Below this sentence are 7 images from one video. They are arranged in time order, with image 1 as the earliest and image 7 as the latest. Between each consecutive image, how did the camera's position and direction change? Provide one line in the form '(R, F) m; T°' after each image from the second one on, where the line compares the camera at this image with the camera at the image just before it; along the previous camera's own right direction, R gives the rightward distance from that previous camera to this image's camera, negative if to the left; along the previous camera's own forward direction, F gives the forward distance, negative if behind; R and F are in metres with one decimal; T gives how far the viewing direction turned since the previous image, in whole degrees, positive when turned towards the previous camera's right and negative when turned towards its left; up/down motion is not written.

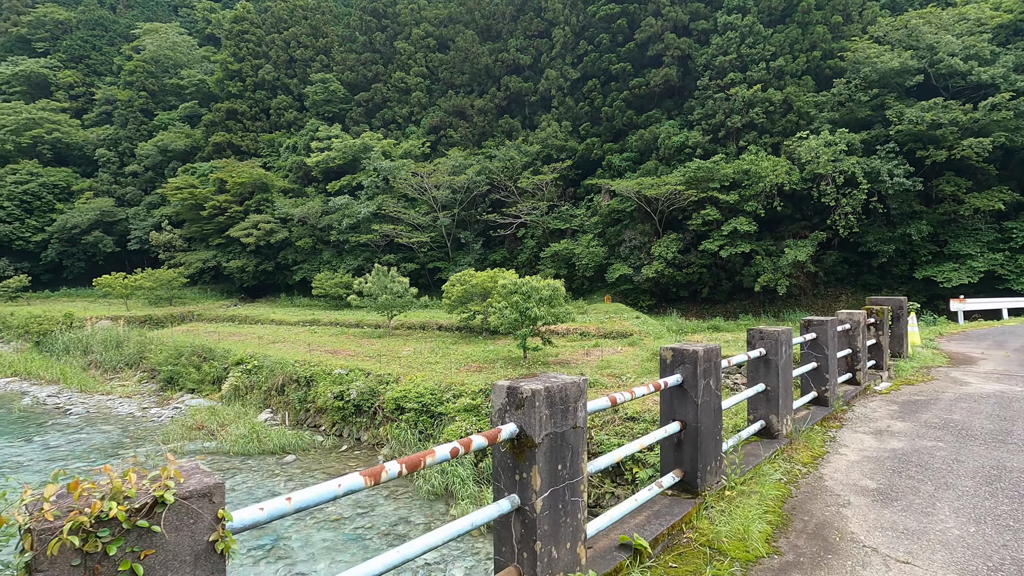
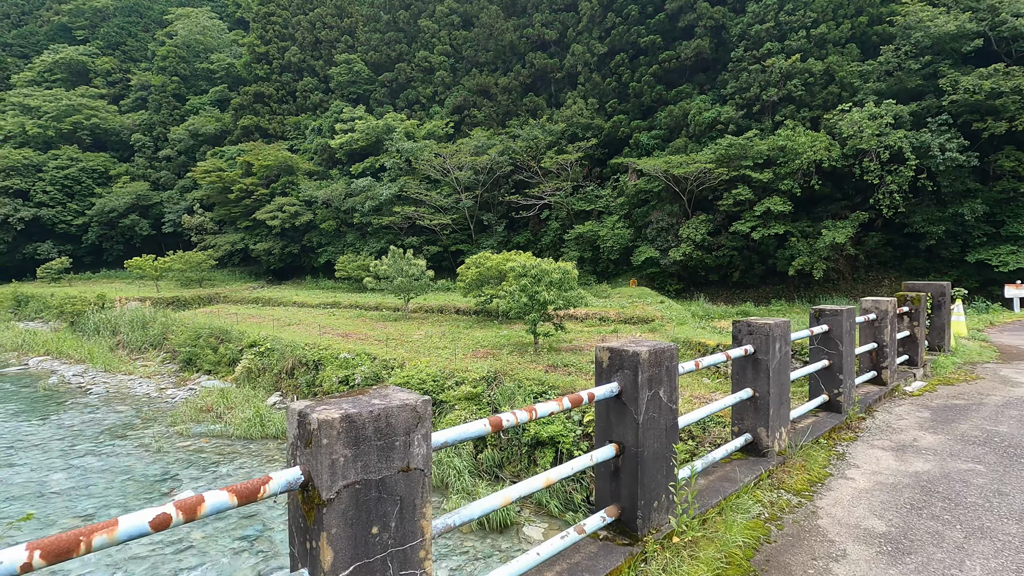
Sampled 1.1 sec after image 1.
(+0.3, +0.4) m; -3°
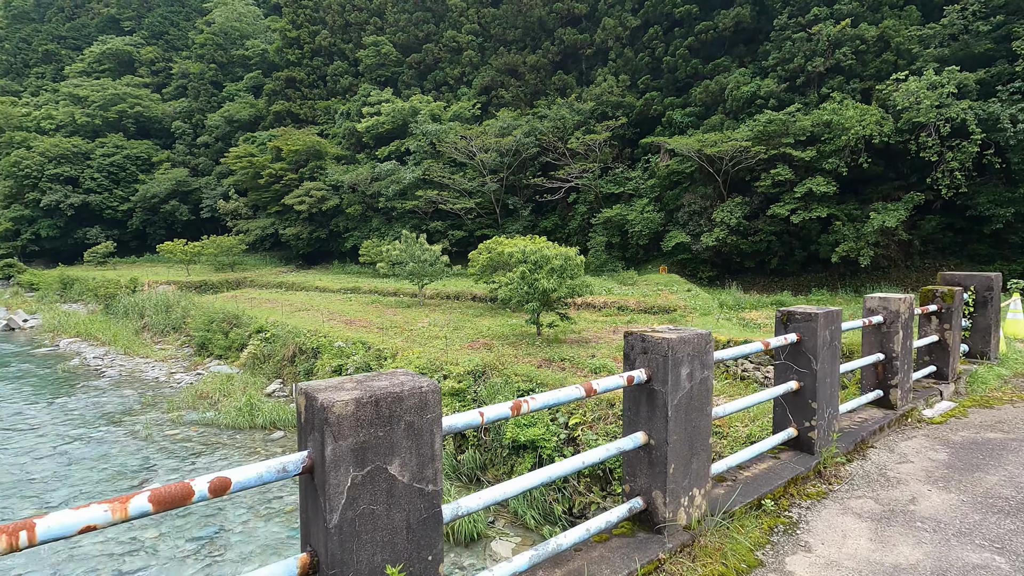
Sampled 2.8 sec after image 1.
(+0.6, +0.5) m; -4°
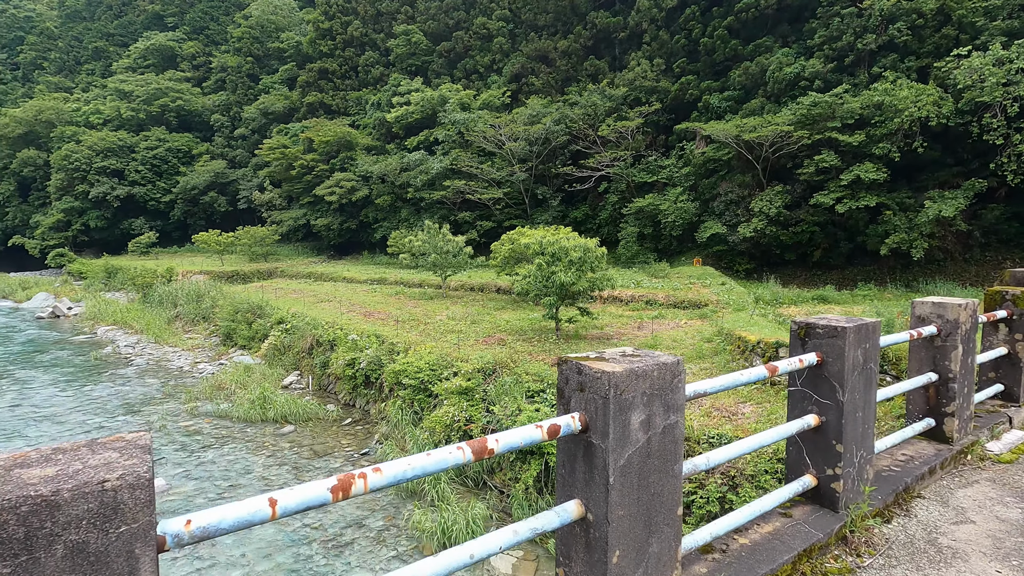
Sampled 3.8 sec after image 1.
(+0.2, +0.3) m; -4°
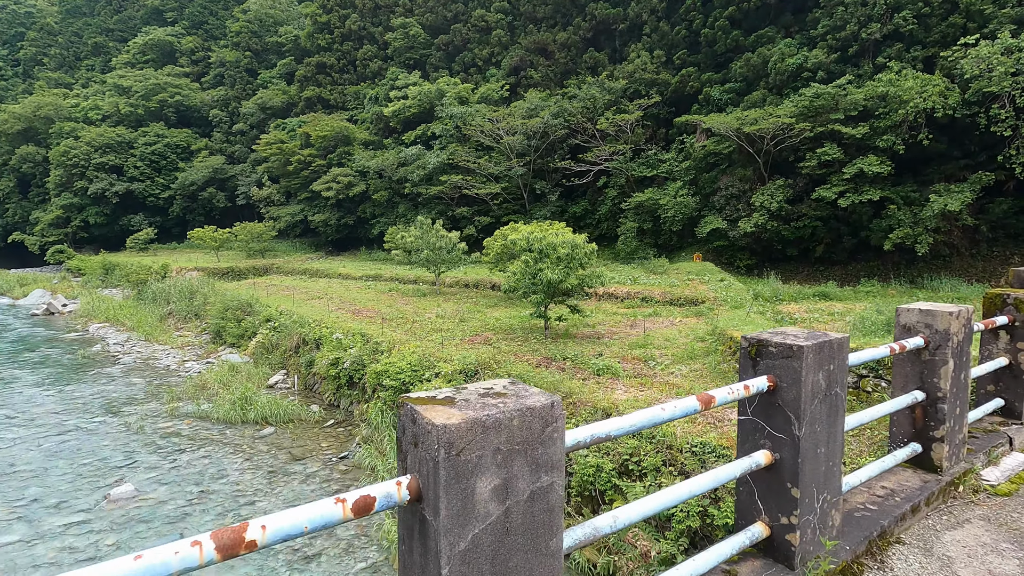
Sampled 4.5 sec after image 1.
(+0.2, +0.2) m; 0°
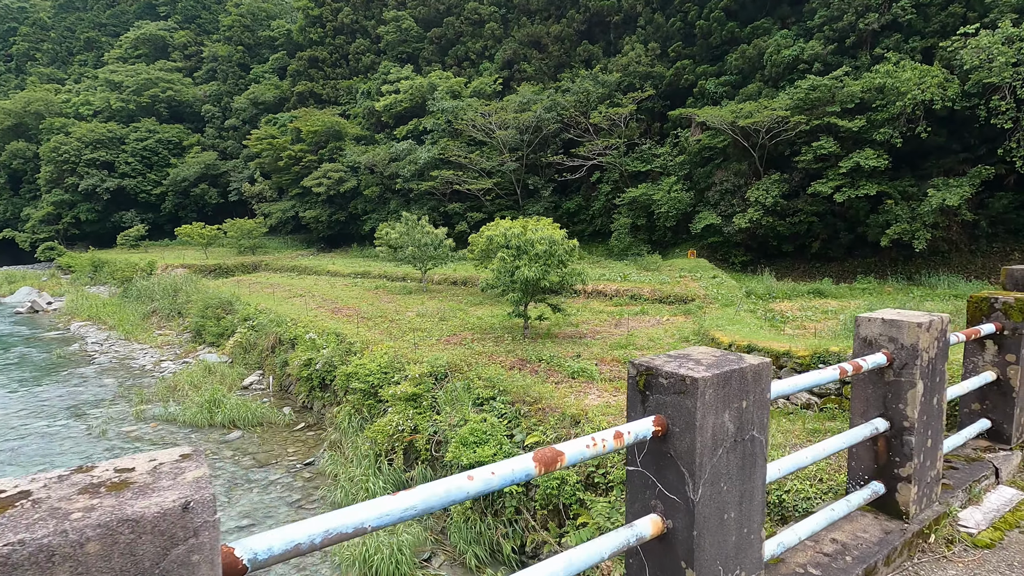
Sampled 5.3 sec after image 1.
(+0.3, +0.3) m; 0°
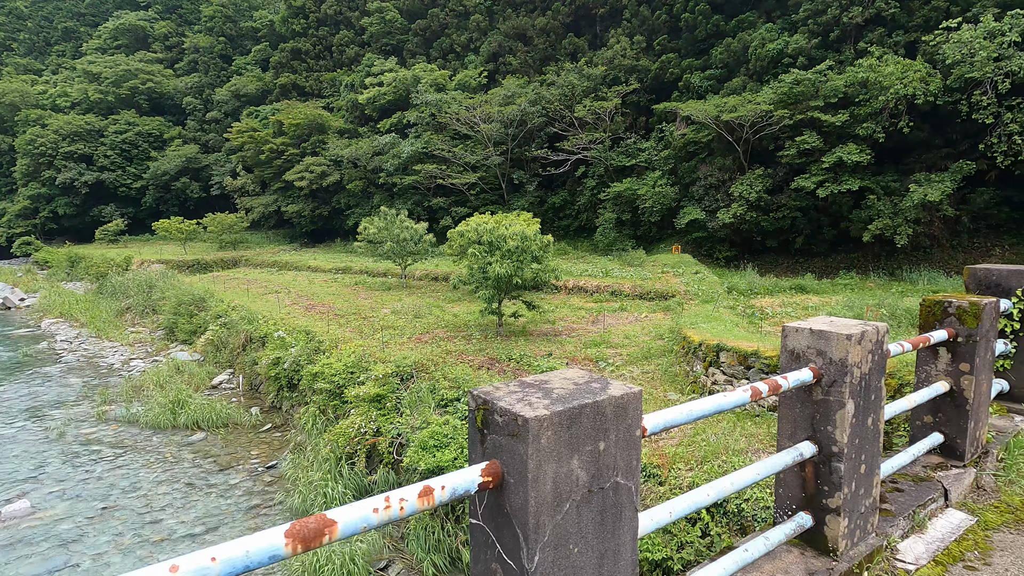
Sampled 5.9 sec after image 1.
(+0.2, +0.2) m; +1°
